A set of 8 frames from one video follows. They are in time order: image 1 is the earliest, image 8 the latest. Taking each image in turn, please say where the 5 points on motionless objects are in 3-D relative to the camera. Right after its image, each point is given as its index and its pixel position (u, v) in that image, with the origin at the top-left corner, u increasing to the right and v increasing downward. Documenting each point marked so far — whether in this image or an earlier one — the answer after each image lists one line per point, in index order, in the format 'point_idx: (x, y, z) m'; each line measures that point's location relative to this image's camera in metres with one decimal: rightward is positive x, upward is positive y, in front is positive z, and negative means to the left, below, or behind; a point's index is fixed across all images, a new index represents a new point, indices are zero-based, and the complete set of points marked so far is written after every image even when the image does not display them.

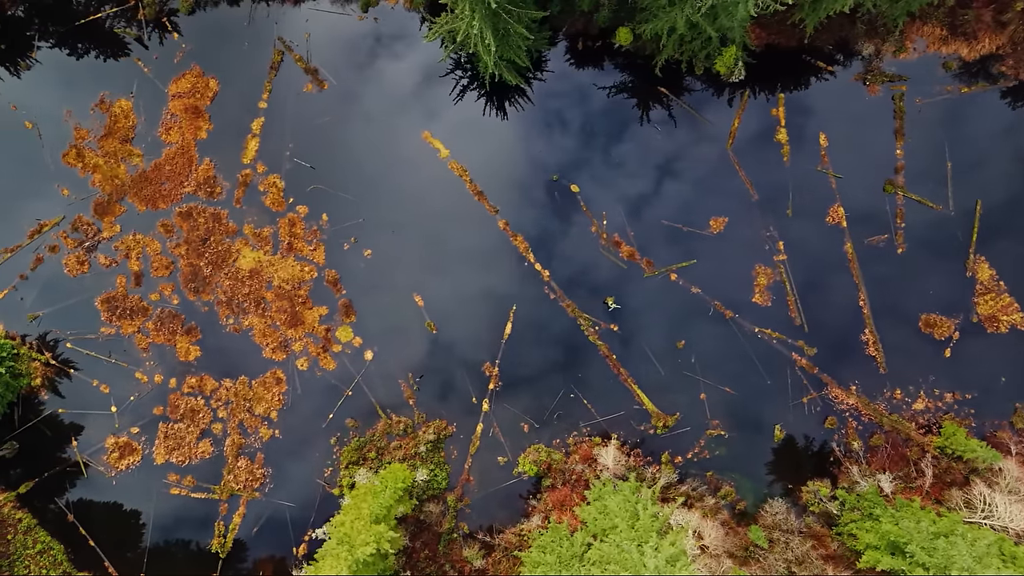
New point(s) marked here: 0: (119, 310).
0: (-11.1, -0.6, +15.7) m
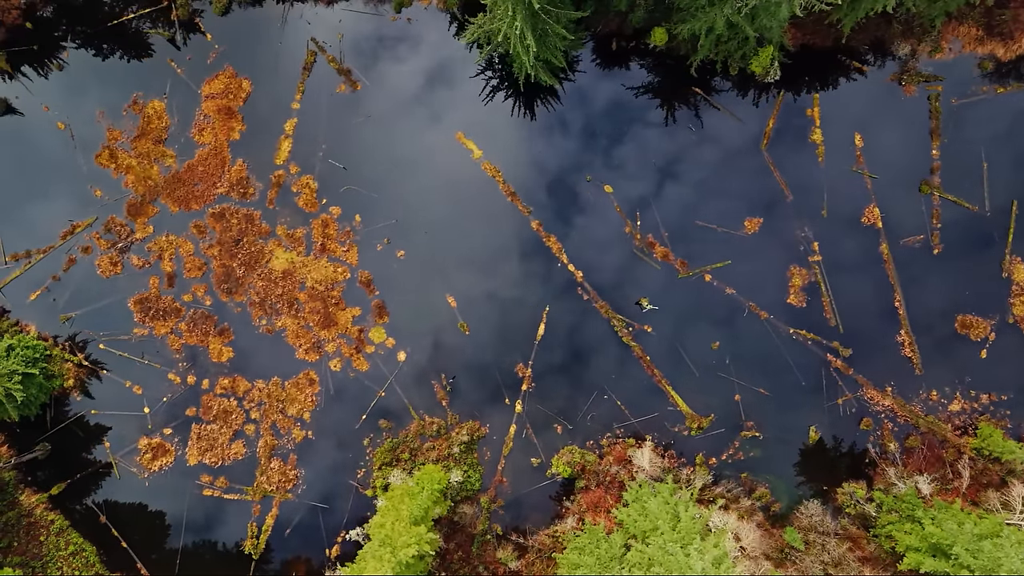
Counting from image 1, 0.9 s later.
0: (-10.1, -0.6, +15.7) m
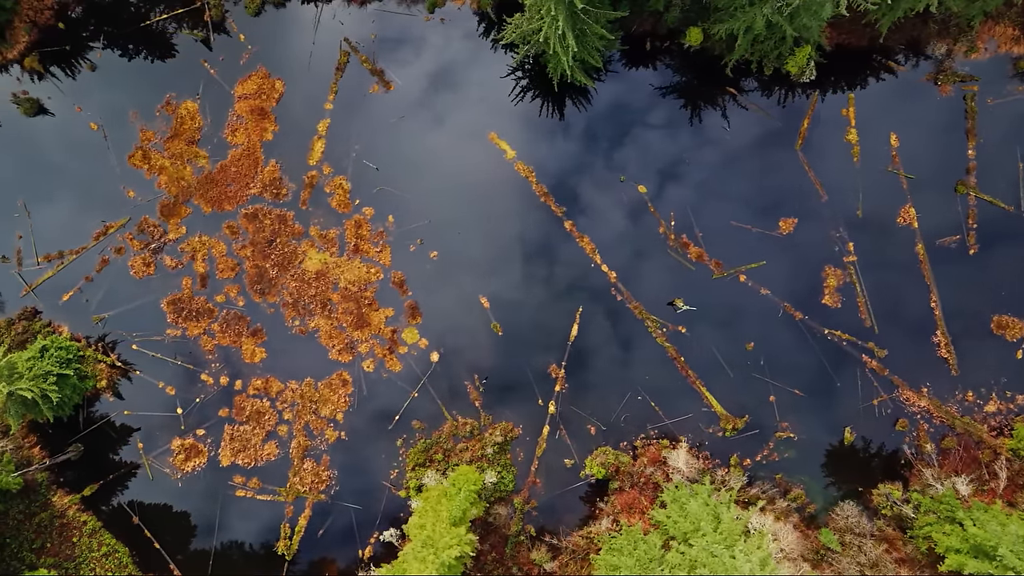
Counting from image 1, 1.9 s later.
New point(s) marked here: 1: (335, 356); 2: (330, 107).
0: (-9.2, -0.7, +15.7) m
1: (-5.0, -1.9, +15.7) m
2: (-5.3, +5.4, +16.6) m
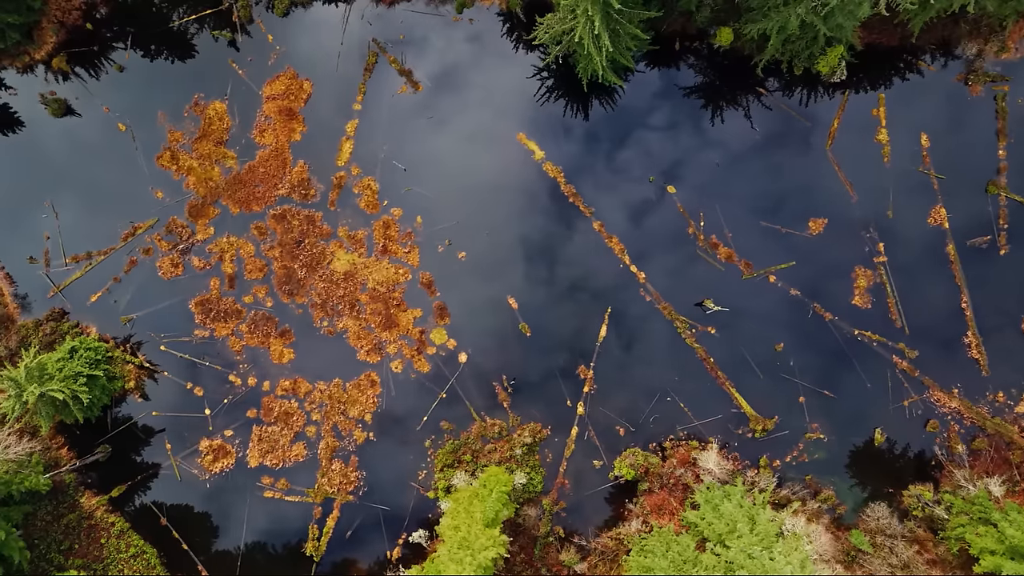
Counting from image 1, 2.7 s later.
0: (-8.4, -0.7, +15.7) m
1: (-4.2, -1.9, +15.7) m
2: (-4.5, +5.3, +16.6) m
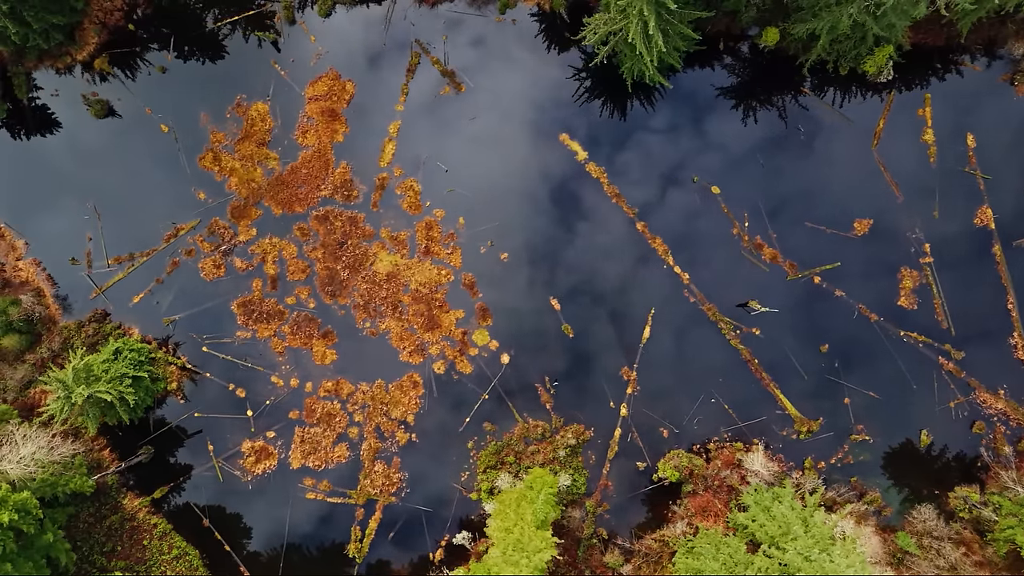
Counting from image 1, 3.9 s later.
0: (-7.2, -0.7, +15.6) m
1: (-3.0, -2.0, +15.7) m
2: (-3.3, +5.3, +16.6) m
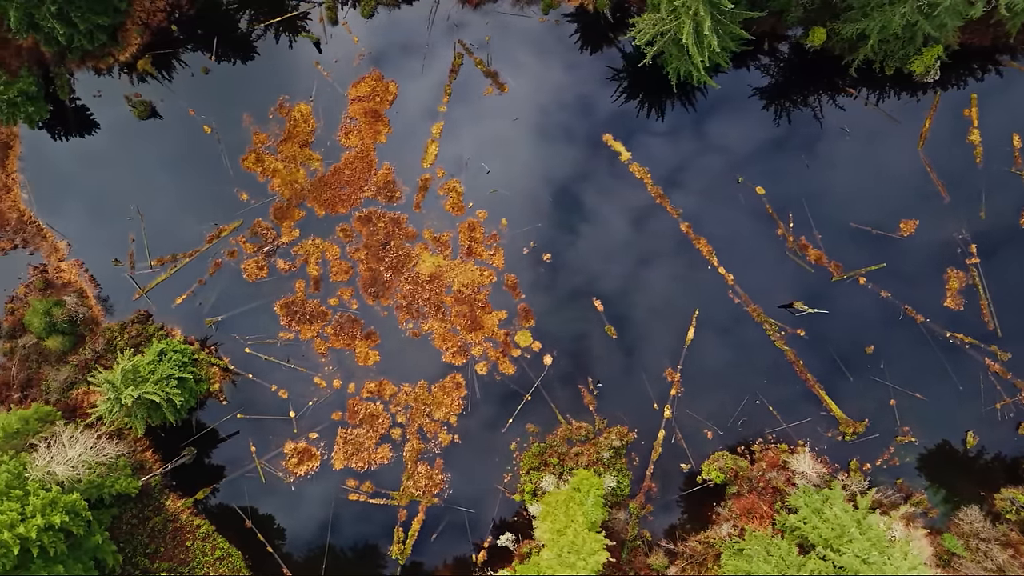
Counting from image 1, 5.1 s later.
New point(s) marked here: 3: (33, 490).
0: (-6.0, -0.7, +15.6) m
1: (-1.8, -2.0, +15.7) m
2: (-2.1, +5.3, +16.6) m
3: (-11.0, -4.6, +12.9) m
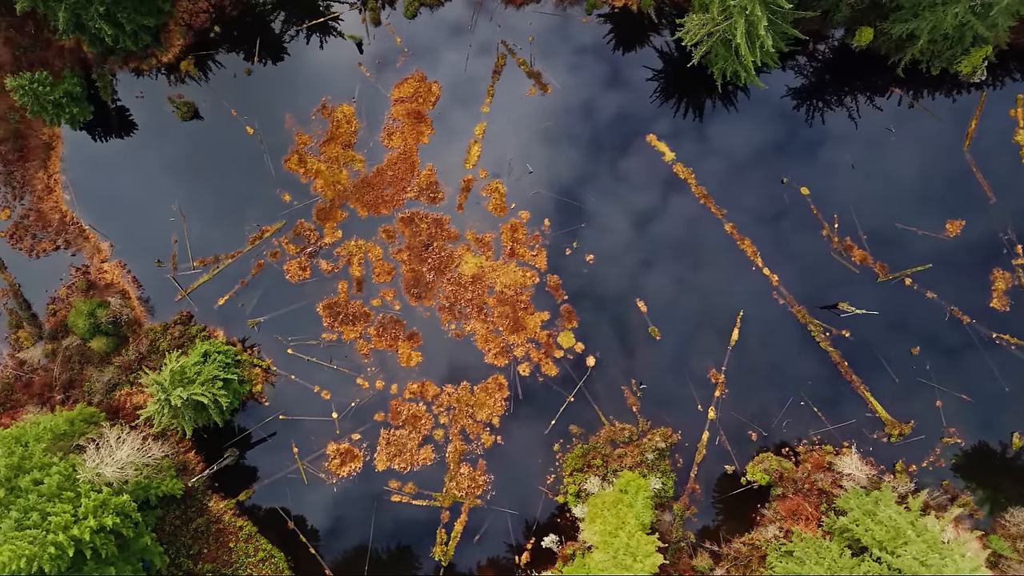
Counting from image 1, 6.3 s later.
0: (-4.8, -0.8, +15.6) m
1: (-0.6, -2.0, +15.6) m
2: (-0.9, +5.2, +16.5) m
3: (-9.8, -4.7, +12.9) m
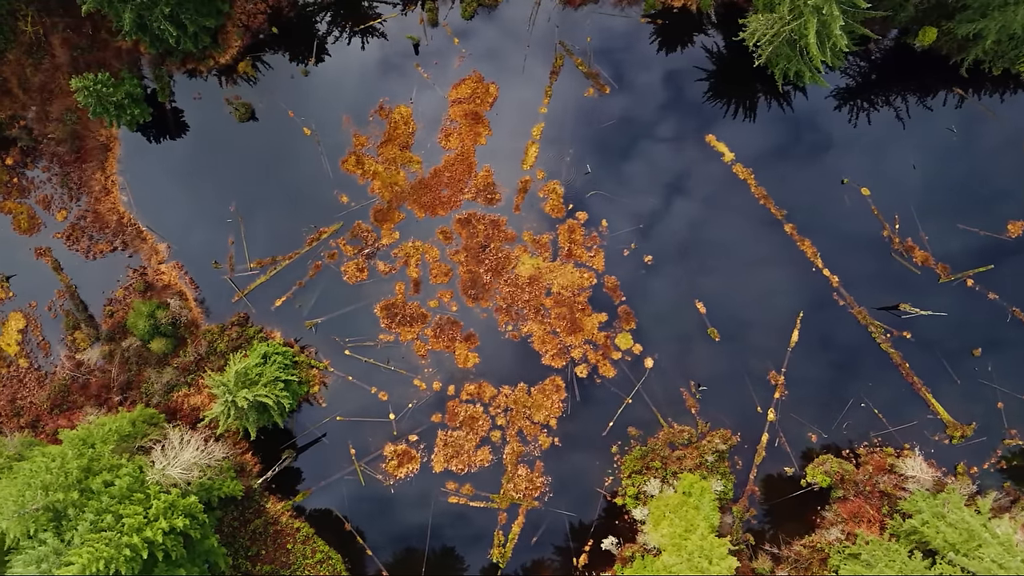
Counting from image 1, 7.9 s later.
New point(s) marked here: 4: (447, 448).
0: (-3.2, -0.8, +15.6) m
1: (+1.0, -2.1, +15.6) m
2: (+0.7, +5.2, +16.5) m
3: (-8.2, -4.7, +12.9) m
4: (-1.8, -4.5, +15.5) m
